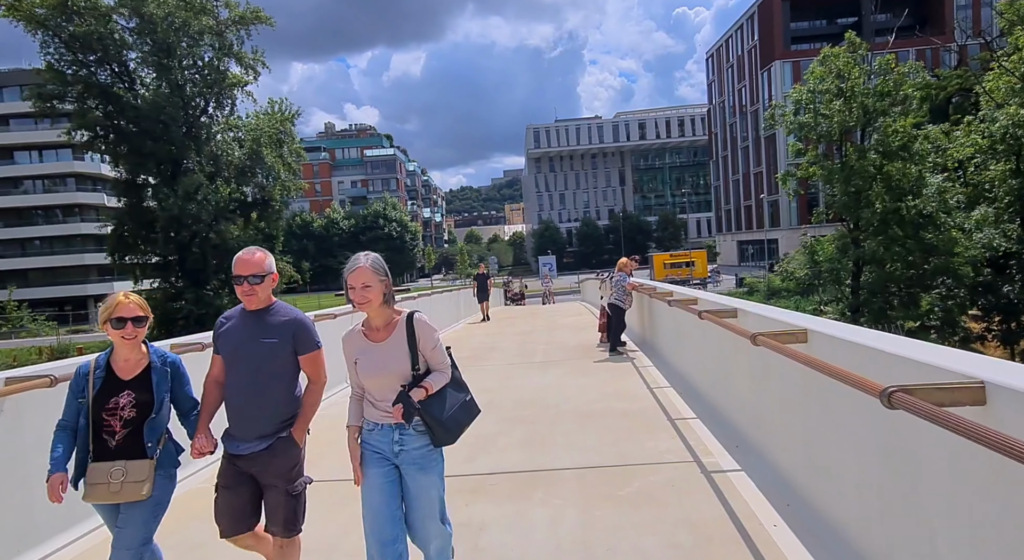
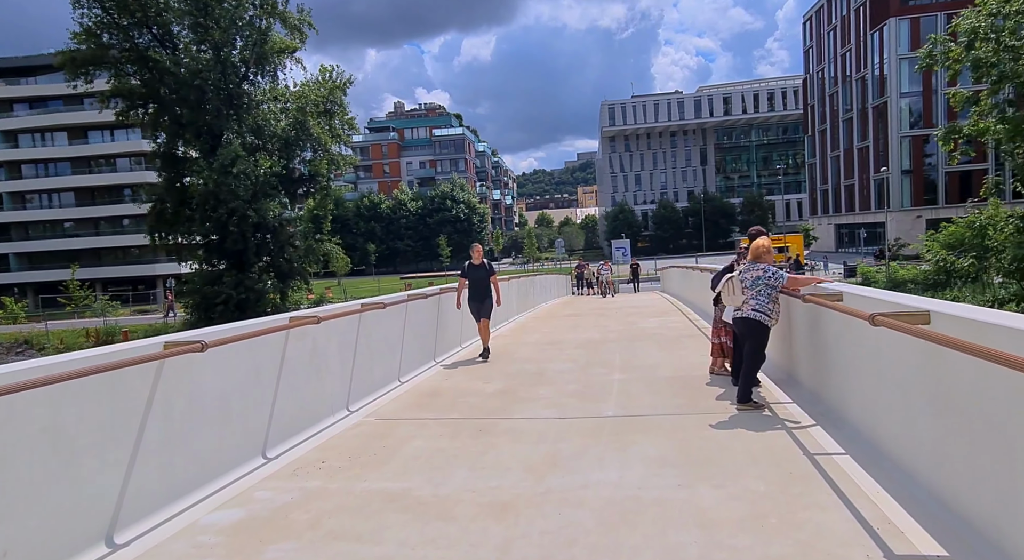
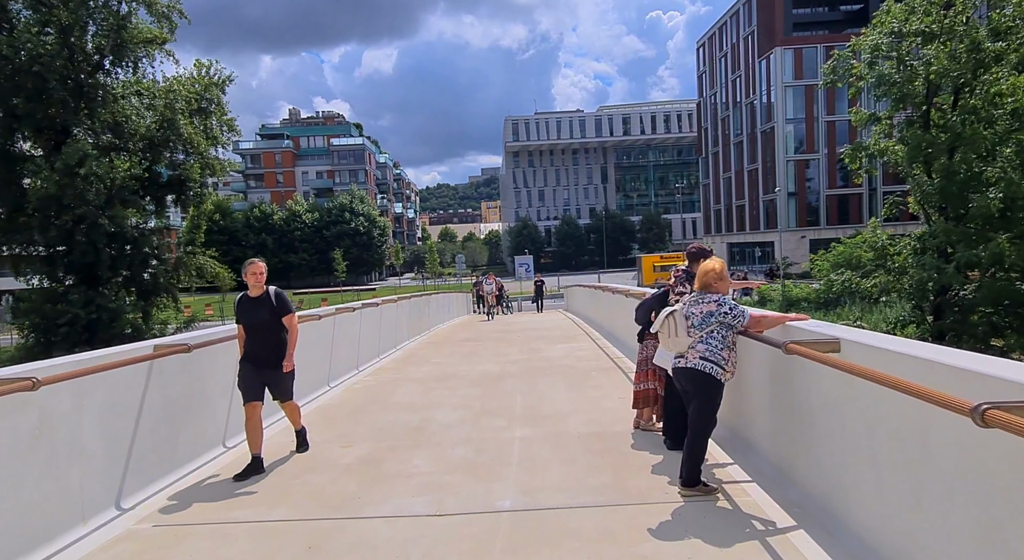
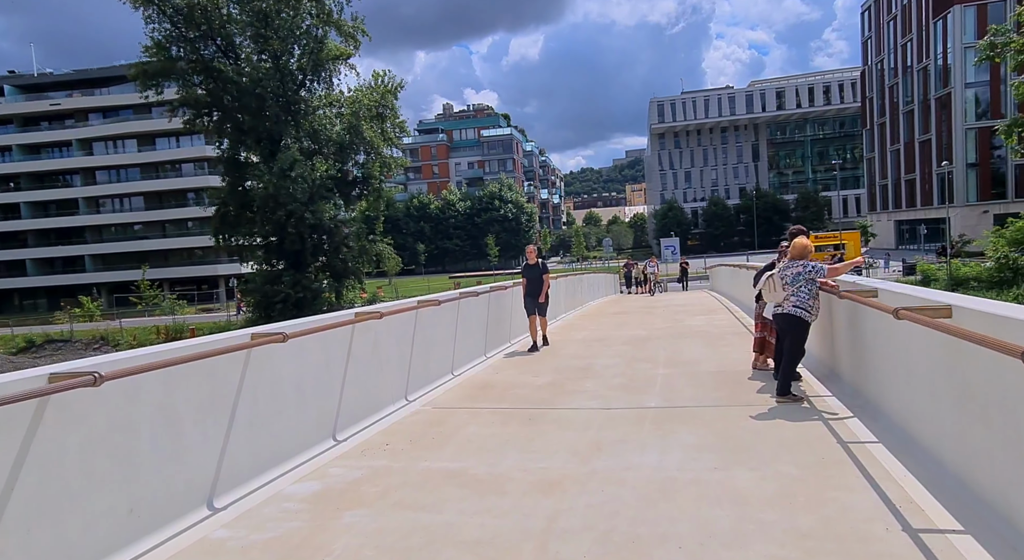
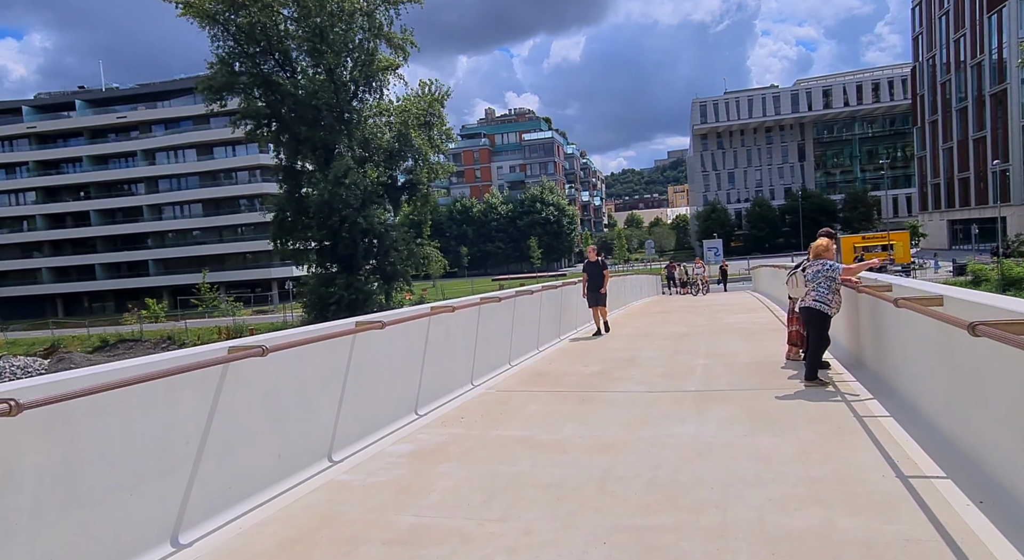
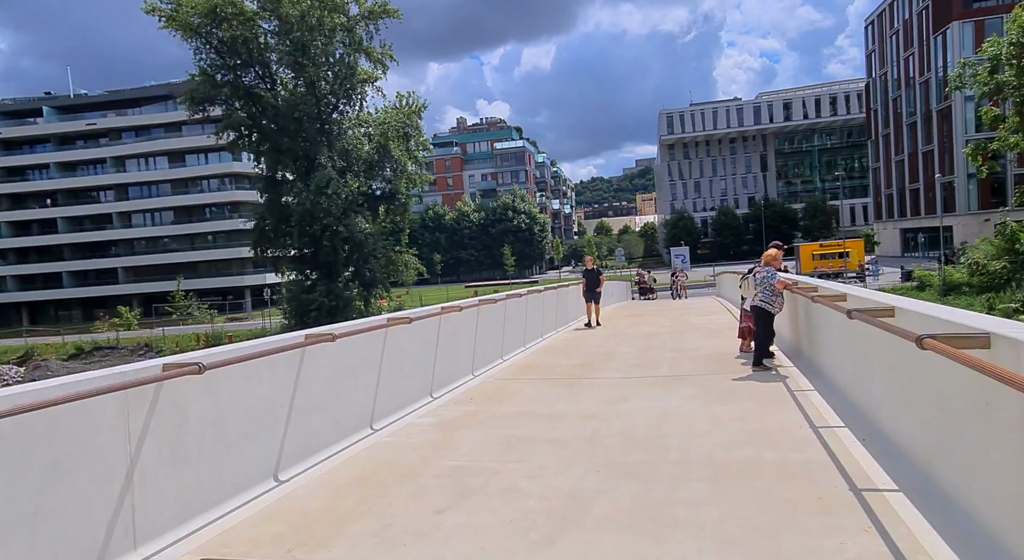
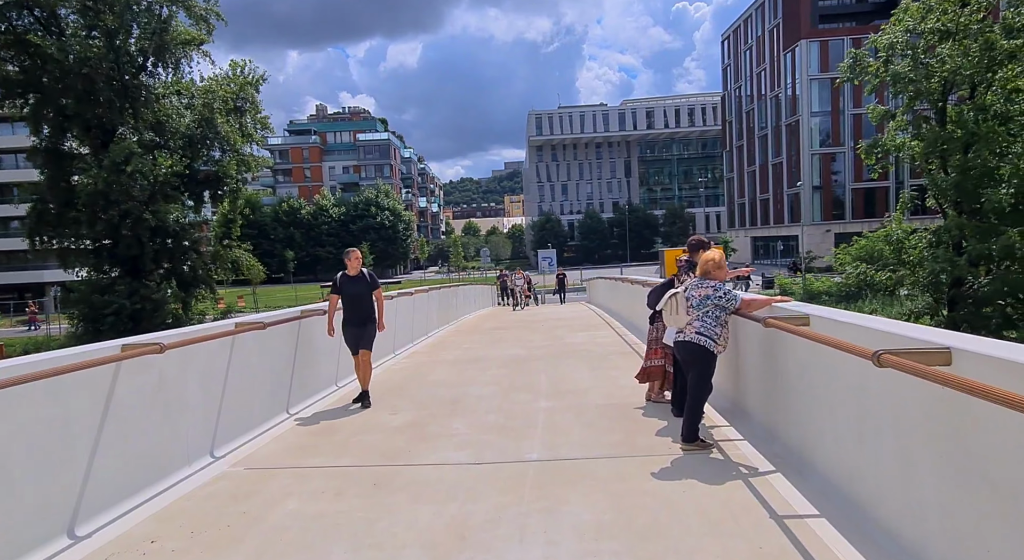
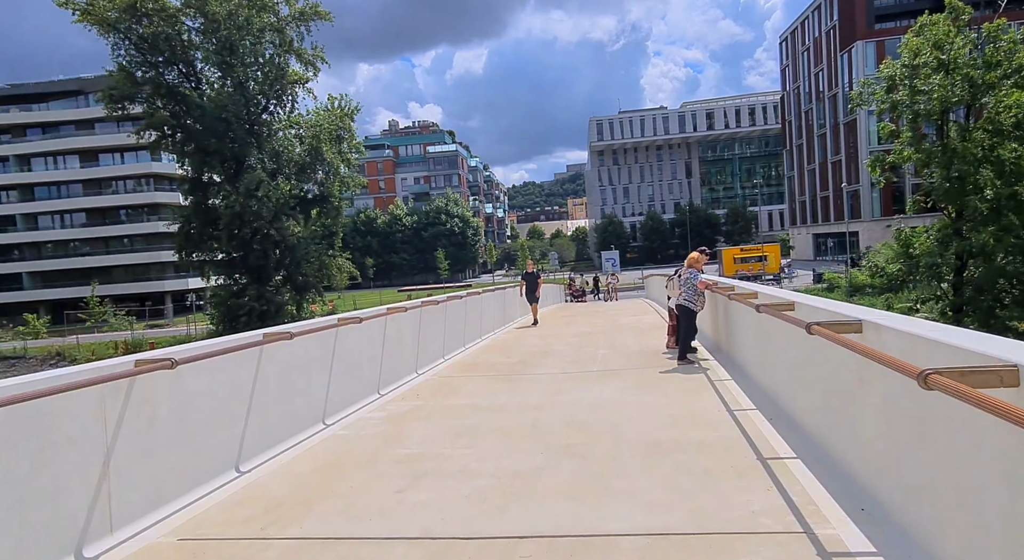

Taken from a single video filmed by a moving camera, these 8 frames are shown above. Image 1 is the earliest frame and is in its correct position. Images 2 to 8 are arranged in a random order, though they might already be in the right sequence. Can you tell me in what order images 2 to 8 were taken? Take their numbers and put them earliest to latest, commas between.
8, 6, 5, 4, 2, 7, 3
